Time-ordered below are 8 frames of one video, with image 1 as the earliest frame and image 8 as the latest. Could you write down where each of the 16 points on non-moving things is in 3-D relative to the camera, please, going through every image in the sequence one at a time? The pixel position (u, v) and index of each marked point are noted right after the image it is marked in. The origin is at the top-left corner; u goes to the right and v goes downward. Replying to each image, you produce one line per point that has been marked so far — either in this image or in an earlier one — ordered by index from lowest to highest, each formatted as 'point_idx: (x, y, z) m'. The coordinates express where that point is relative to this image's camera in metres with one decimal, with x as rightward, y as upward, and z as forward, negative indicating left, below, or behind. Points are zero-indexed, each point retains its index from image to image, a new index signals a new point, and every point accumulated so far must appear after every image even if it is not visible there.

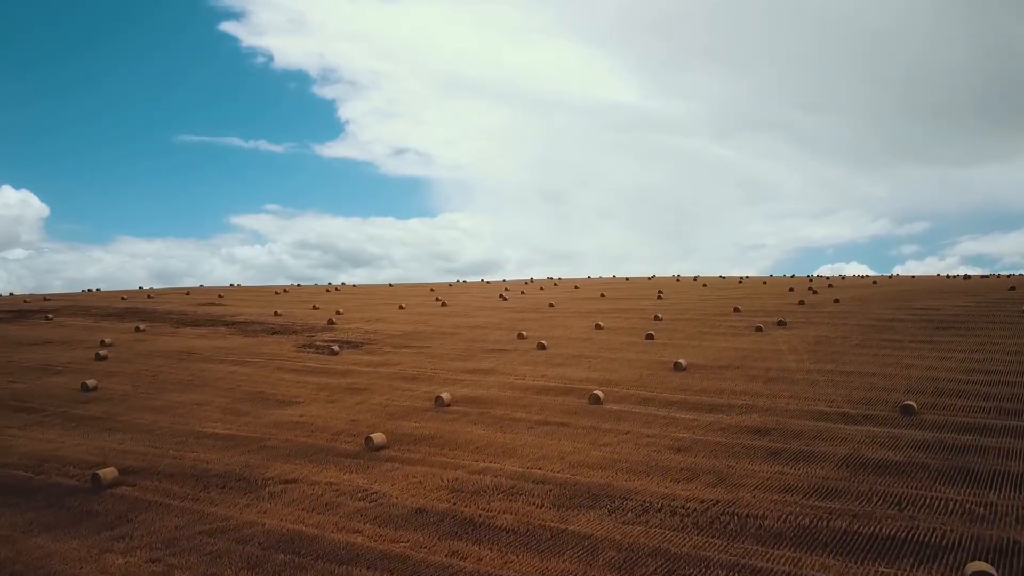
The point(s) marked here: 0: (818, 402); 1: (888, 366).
0: (+4.5, -1.7, +9.6) m
1: (+6.8, -1.4, +11.9) m
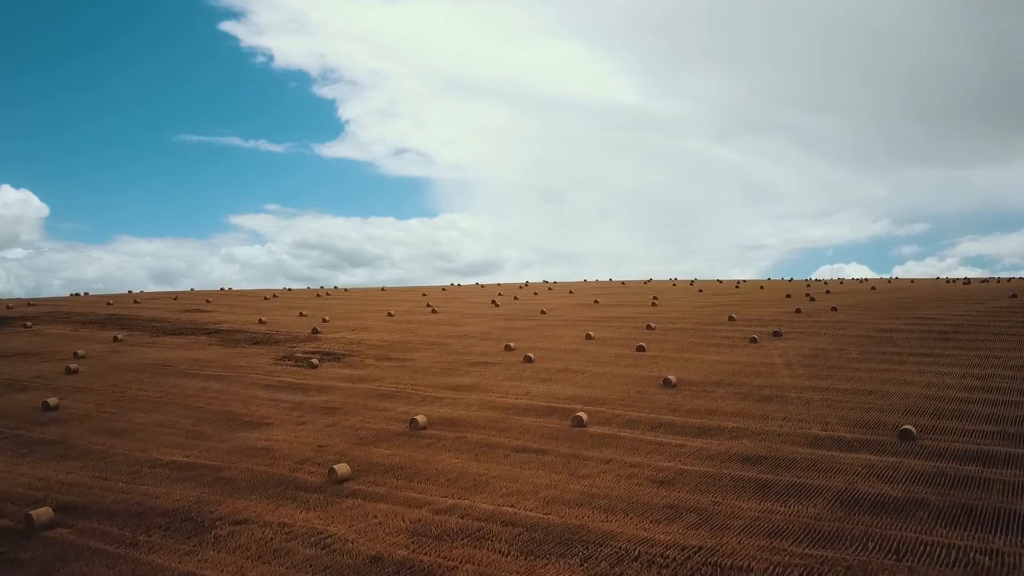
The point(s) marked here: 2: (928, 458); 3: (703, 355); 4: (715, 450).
0: (+4.2, -1.9, +9.1) m
1: (+6.5, -1.7, +11.5) m
2: (+4.9, -2.0, +7.7) m
3: (+4.2, -1.5, +14.4) m
4: (+2.5, -2.0, +8.1) m
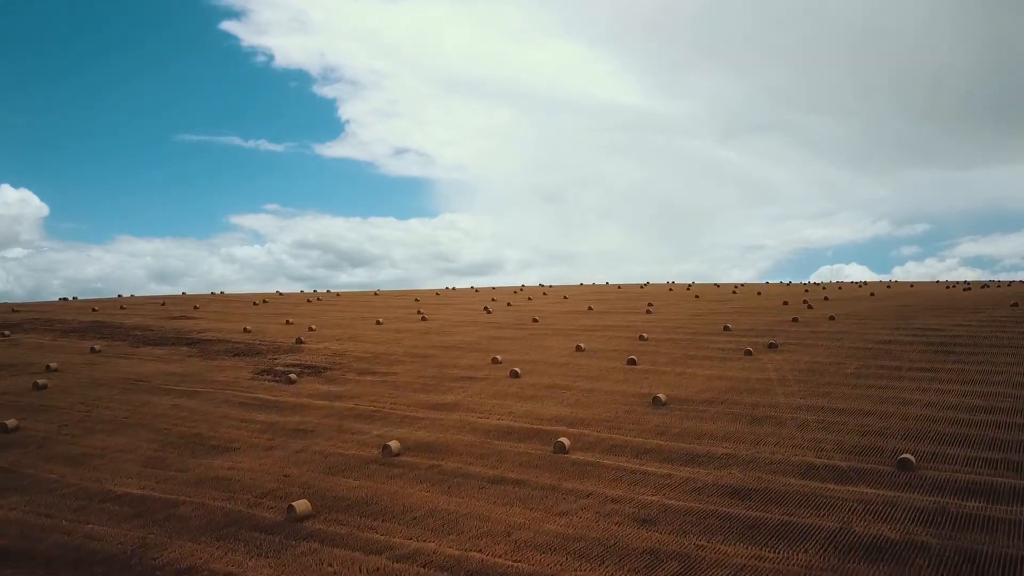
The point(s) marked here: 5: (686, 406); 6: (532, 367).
0: (+3.9, -2.2, +8.7) m
1: (+6.2, -1.9, +11.0) m
2: (+4.6, -2.3, +7.3) m
3: (+3.9, -1.7, +14.0) m
4: (+2.2, -2.3, +7.6) m
5: (+2.9, -2.0, +11.0) m
6: (+0.4, -1.7, +14.2) m
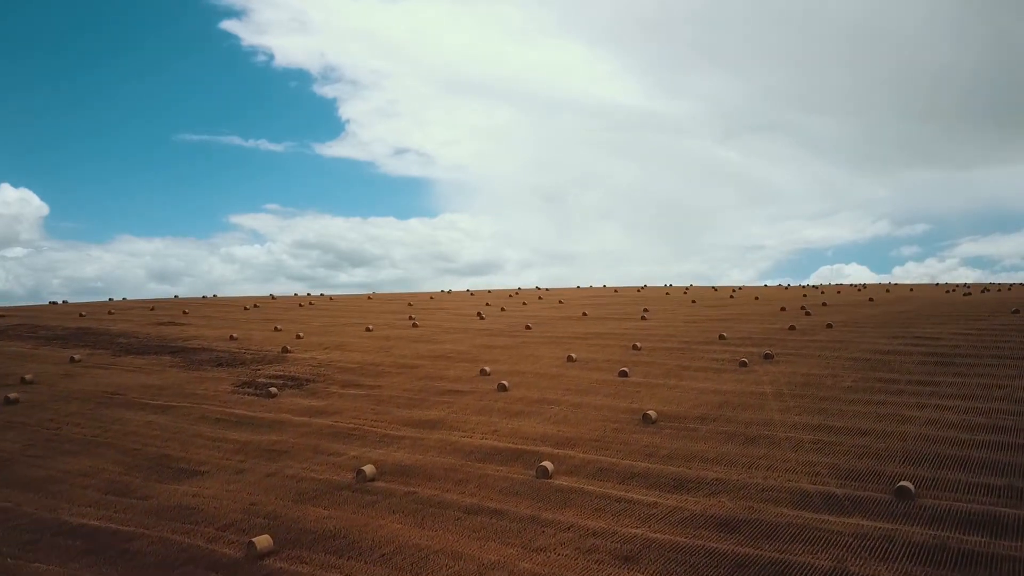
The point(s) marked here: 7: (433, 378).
0: (+3.6, -2.4, +8.3) m
1: (+6.0, -2.1, +10.6) m
2: (+4.4, -2.5, +6.9) m
3: (+3.7, -1.9, +13.6) m
4: (+2.0, -2.5, +7.3) m
5: (+2.7, -2.2, +10.6) m
6: (+0.2, -1.9, +13.8) m
7: (-1.7, -1.9, +14.0) m
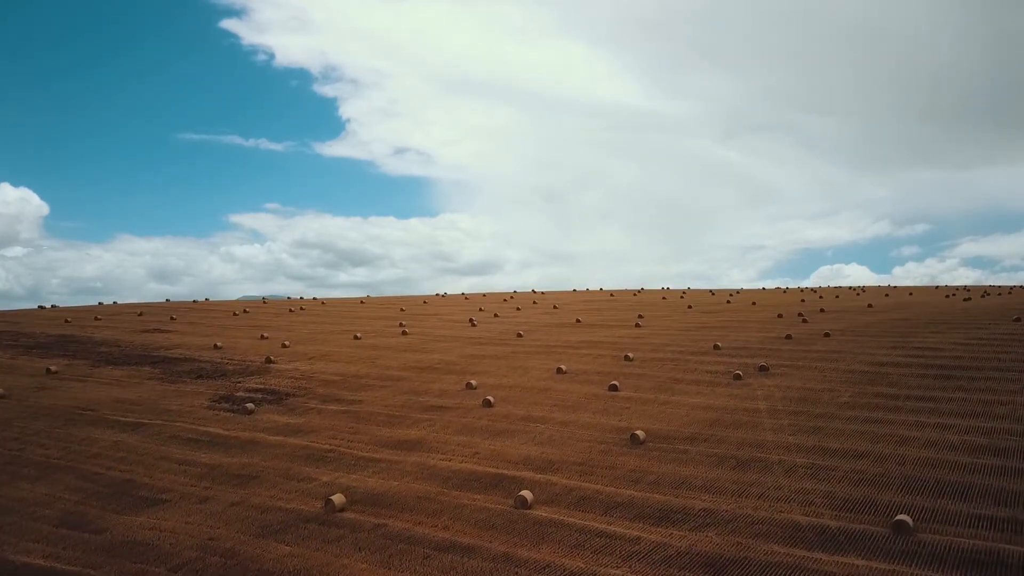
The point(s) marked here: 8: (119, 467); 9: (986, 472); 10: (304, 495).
0: (+3.4, -2.6, +7.9) m
1: (+5.7, -2.4, +10.2) m
2: (+4.1, -2.7, +6.5) m
3: (+3.4, -2.2, +13.2) m
4: (+1.7, -2.7, +6.8) m
5: (+2.4, -2.4, +10.2) m
6: (-0.1, -2.2, +13.4) m
7: (-2.0, -2.2, +13.6) m
8: (-5.6, -2.5, +9.3) m
9: (+6.4, -2.5, +8.9) m
10: (-2.6, -2.6, +8.2) m
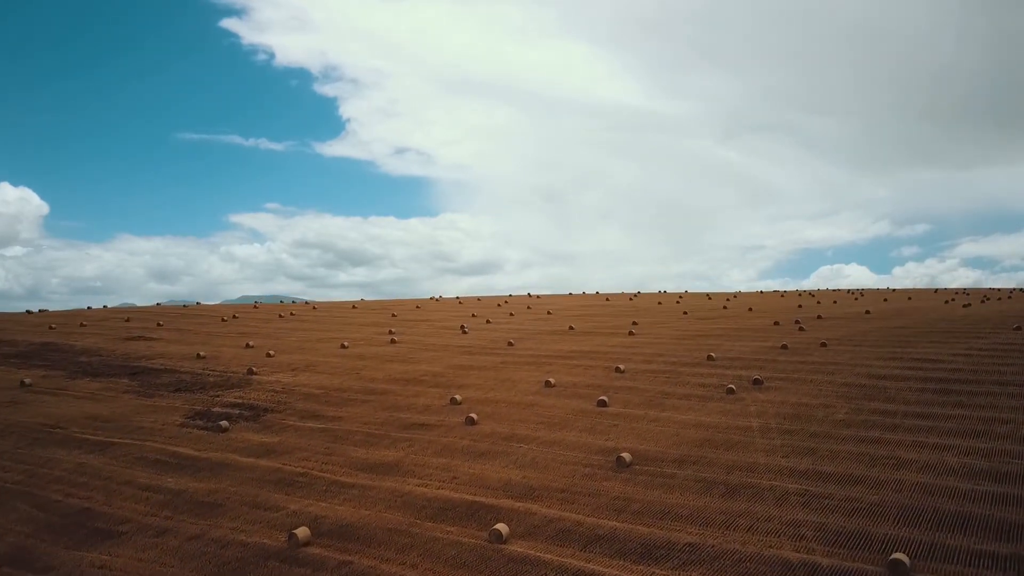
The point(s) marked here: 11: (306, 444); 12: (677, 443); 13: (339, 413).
0: (+3.1, -2.9, +7.4) m
1: (+5.4, -2.6, +9.8) m
2: (+3.8, -3.0, +6.0) m
3: (+3.1, -2.4, +12.7) m
4: (+1.4, -3.0, +6.4) m
5: (+2.1, -2.7, +9.8) m
6: (-0.4, -2.4, +12.9) m
7: (-2.3, -2.4, +13.2) m
8: (-5.9, -2.8, +8.9) m
9: (+6.1, -2.7, +8.5) m
10: (-2.9, -2.8, +7.8) m
11: (-3.5, -2.6, +11.0) m
12: (+2.8, -2.6, +10.9) m
13: (-3.4, -2.4, +12.9) m
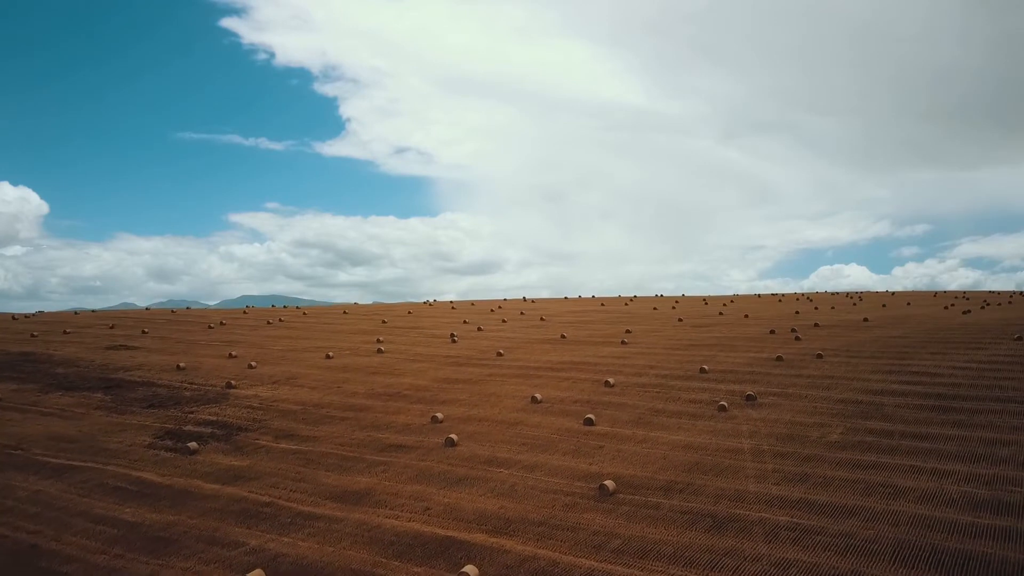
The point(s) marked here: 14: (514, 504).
0: (+2.7, -3.2, +7.0) m
1: (+5.1, -2.9, +9.3) m
2: (+3.5, -3.2, +5.6) m
3: (+2.8, -2.7, +12.3) m
4: (+1.1, -3.2, +5.9) m
5: (+1.8, -3.0, +9.3) m
6: (-0.7, -2.7, +12.5) m
7: (-2.6, -2.7, +12.7) m
8: (-6.2, -3.1, +8.4) m
9: (+5.8, -3.0, +8.0) m
10: (-3.2, -3.1, +7.3) m
11: (-3.8, -2.9, +10.6) m
12: (+2.4, -2.9, +10.5) m
13: (-3.7, -2.7, +12.4) m
14: (0.0, -3.0, +9.1) m
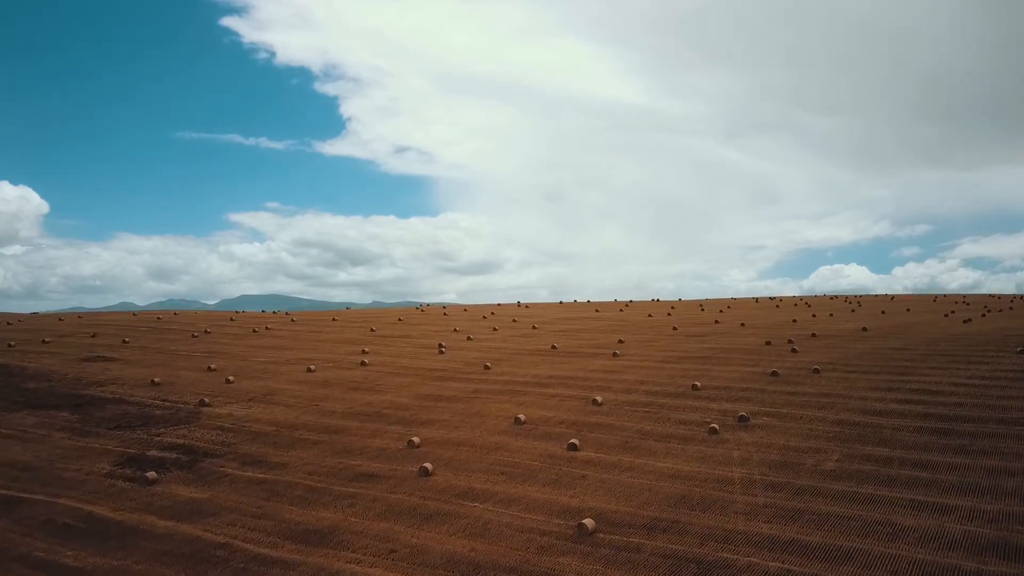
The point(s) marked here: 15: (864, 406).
0: (+2.4, -3.5, +6.4) m
1: (+4.7, -3.3, +8.7) m
2: (+3.1, -3.6, +5.0) m
3: (+2.4, -3.1, +11.7) m
4: (+0.7, -3.6, +5.3) m
5: (+1.4, -3.3, +8.7) m
6: (-1.1, -3.0, +11.9) m
7: (-3.0, -3.0, +12.1) m
8: (-6.6, -3.4, +7.8) m
9: (+5.5, -3.4, +7.4) m
10: (-3.6, -3.5, +6.7) m
11: (-4.2, -3.2, +10.0) m
12: (+2.1, -3.2, +9.9) m
13: (-4.1, -3.0, +11.8) m
14: (-0.3, -3.3, +8.5) m
15: (+7.8, -2.6, +14.5) m
